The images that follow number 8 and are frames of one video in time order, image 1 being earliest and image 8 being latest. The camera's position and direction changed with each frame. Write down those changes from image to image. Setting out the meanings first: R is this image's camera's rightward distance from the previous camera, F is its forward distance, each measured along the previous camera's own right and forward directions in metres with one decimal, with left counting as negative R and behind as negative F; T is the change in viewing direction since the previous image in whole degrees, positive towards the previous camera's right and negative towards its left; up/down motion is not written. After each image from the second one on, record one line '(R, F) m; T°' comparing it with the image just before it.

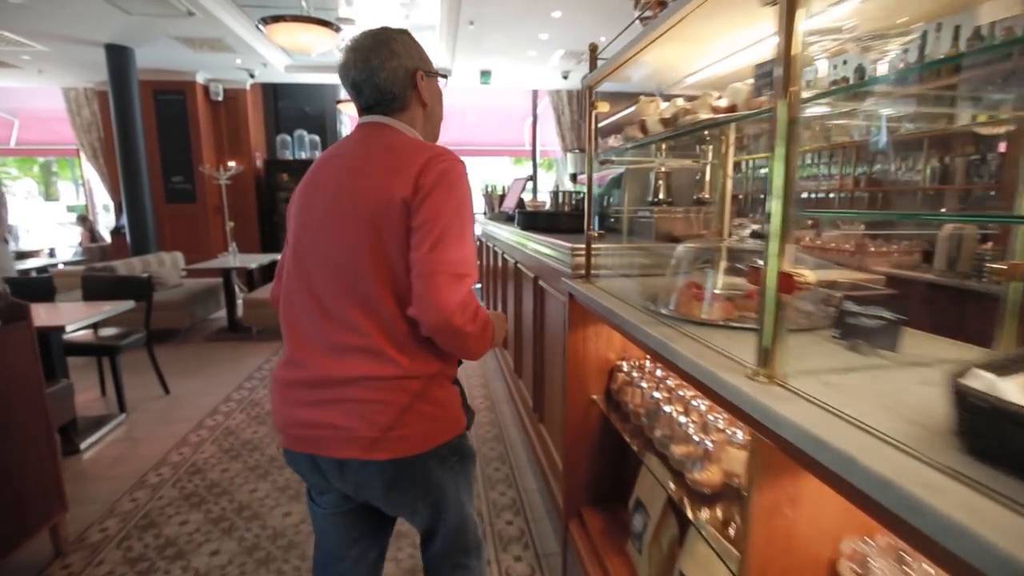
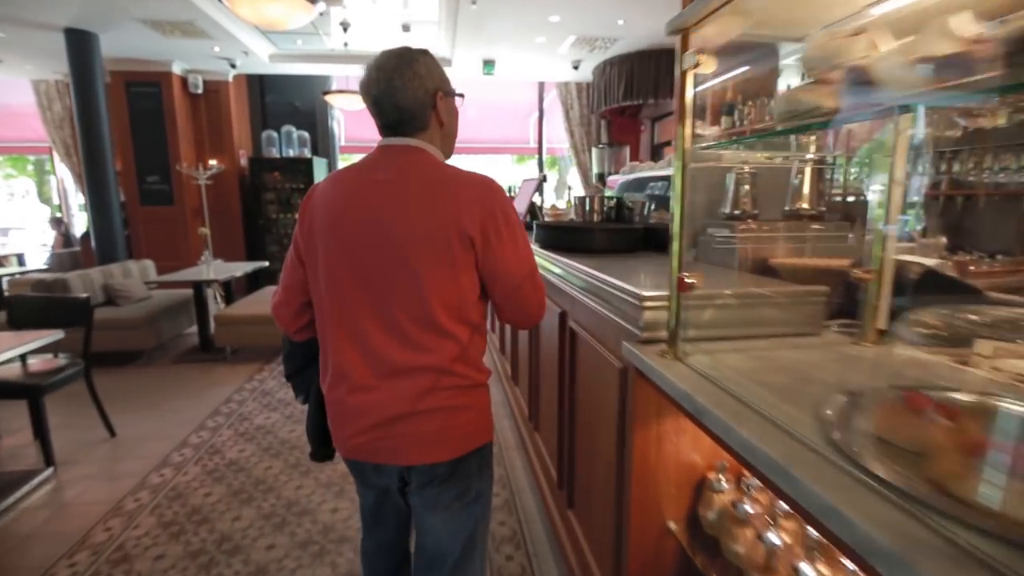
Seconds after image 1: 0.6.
(-0.1, +0.5) m; 0°
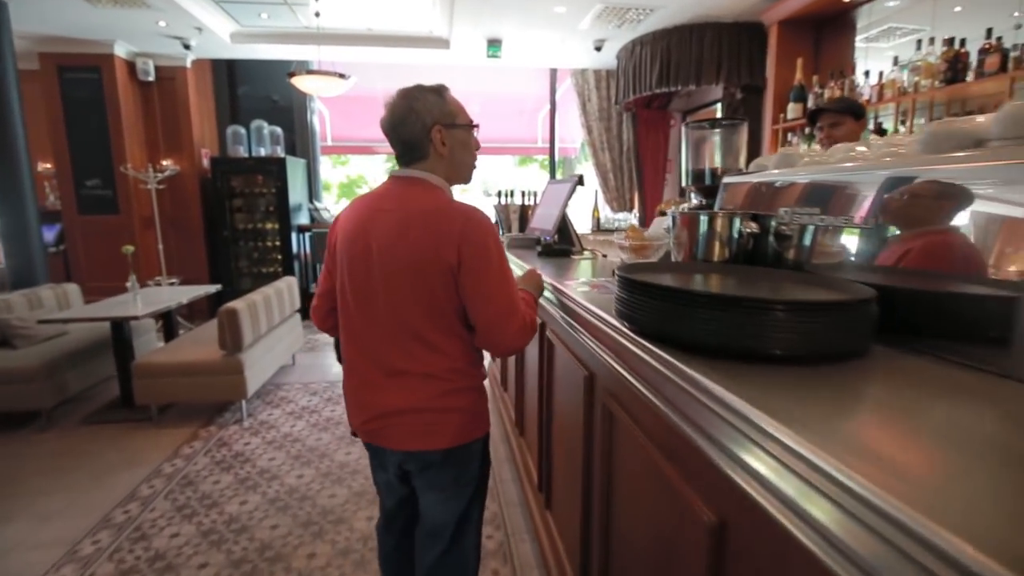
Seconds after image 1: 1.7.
(-0.1, +1.0) m; 0°
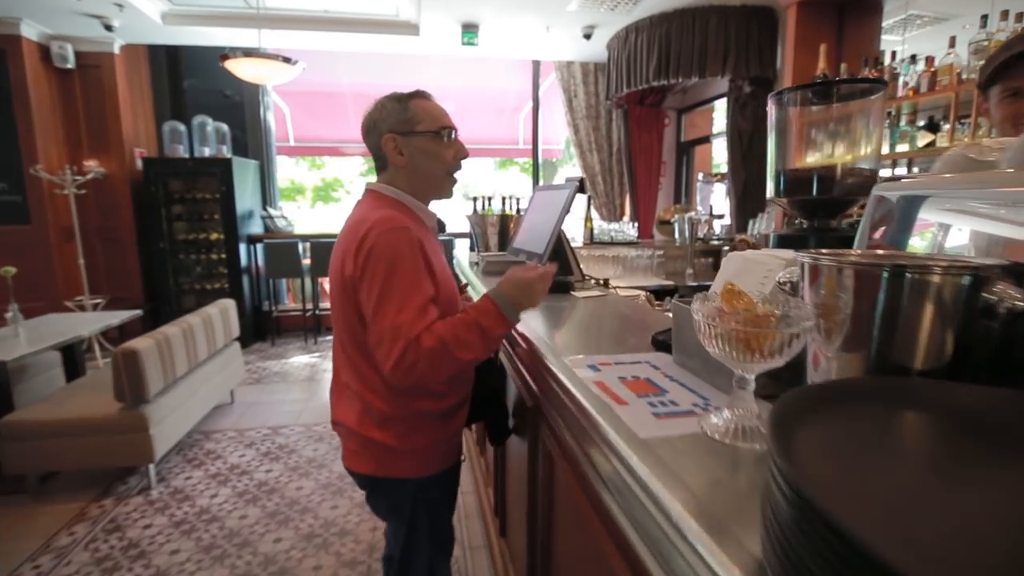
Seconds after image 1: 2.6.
(0.0, +0.6) m; +2°
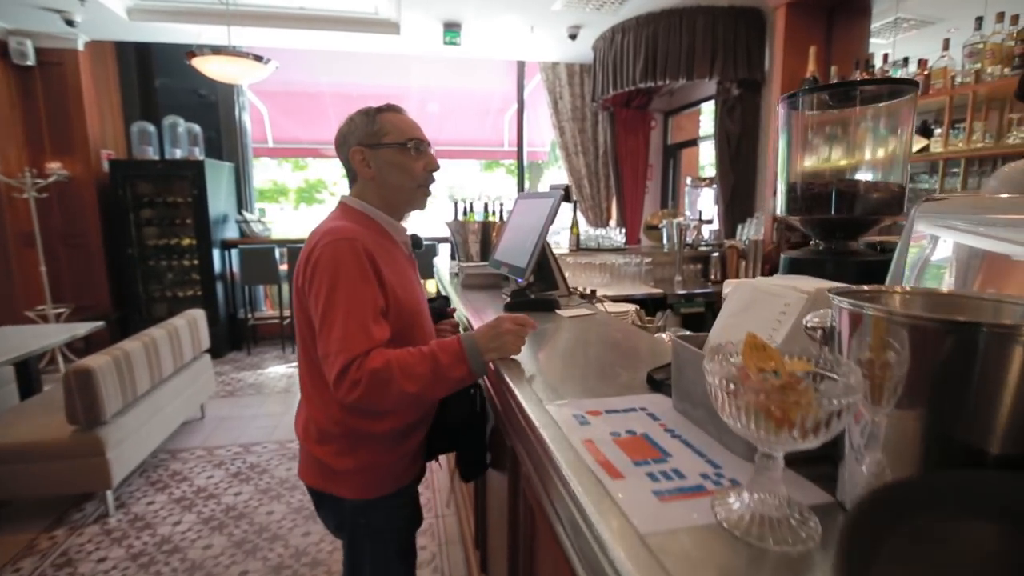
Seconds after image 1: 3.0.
(0.0, +0.1) m; +2°
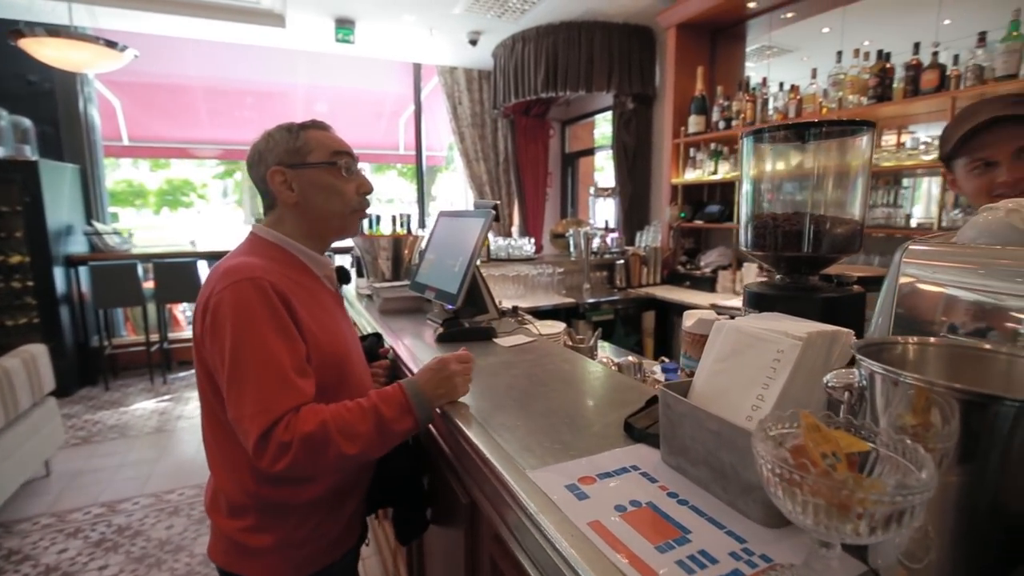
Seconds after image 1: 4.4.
(-0.1, +0.1) m; +12°
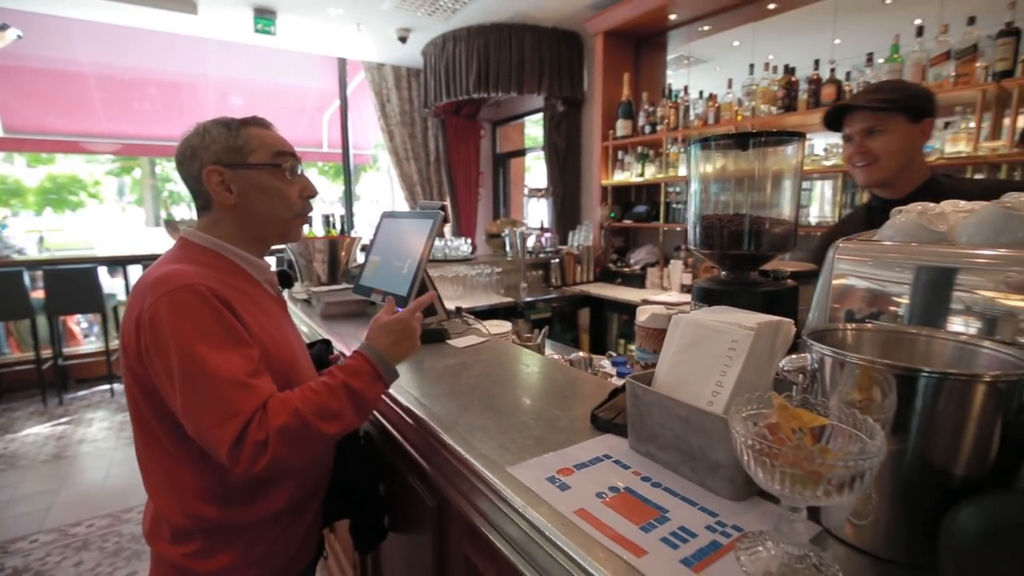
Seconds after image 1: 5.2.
(-0.1, 0.0) m; +8°
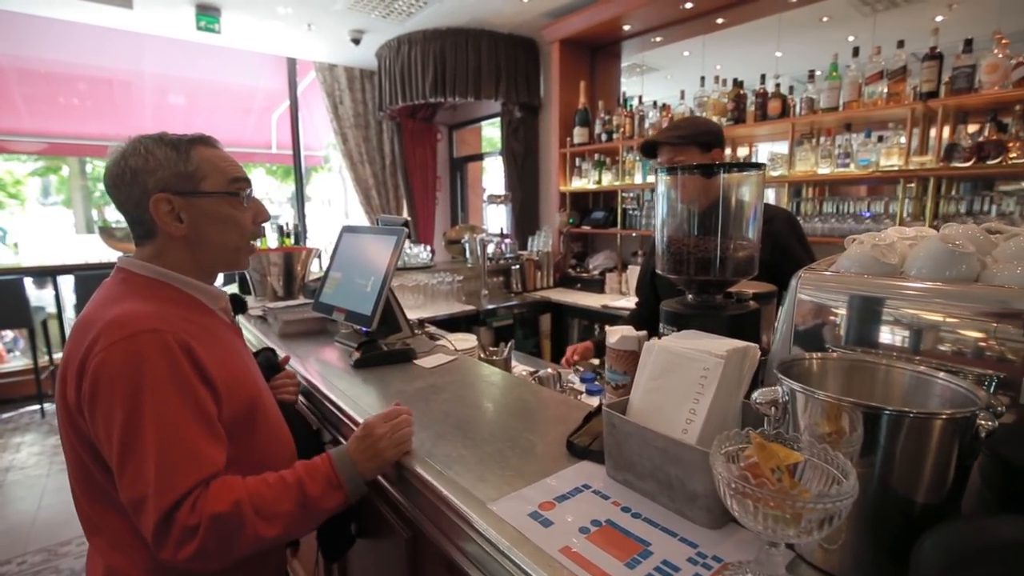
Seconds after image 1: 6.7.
(0.0, 0.0) m; +5°
